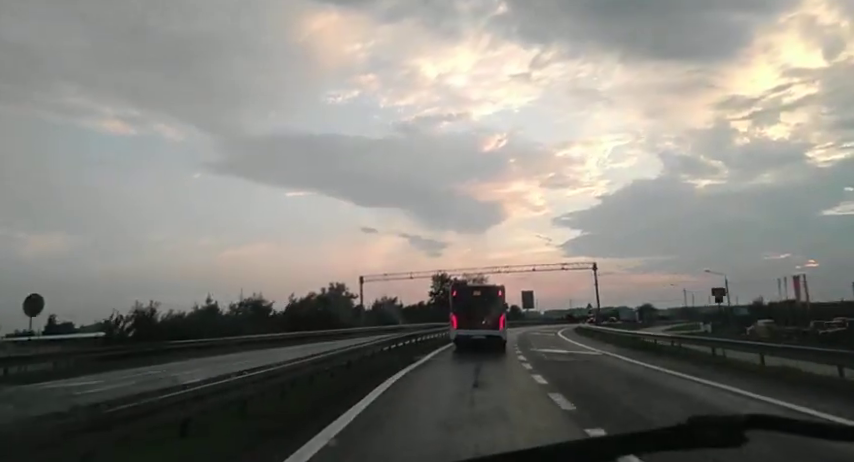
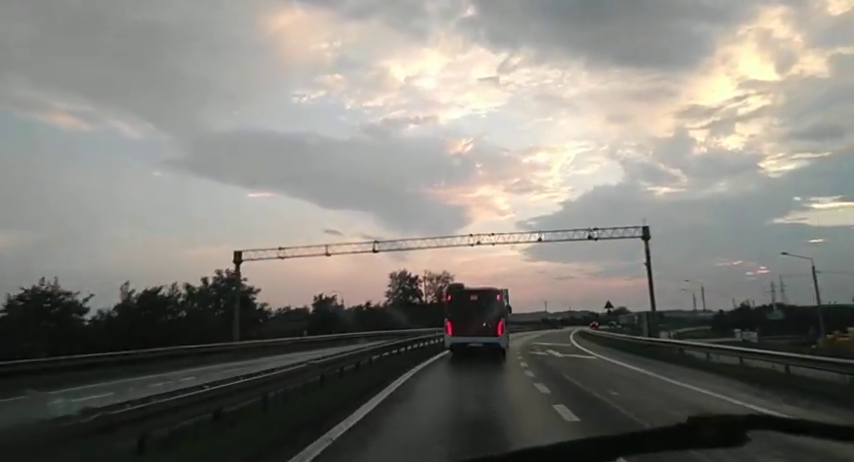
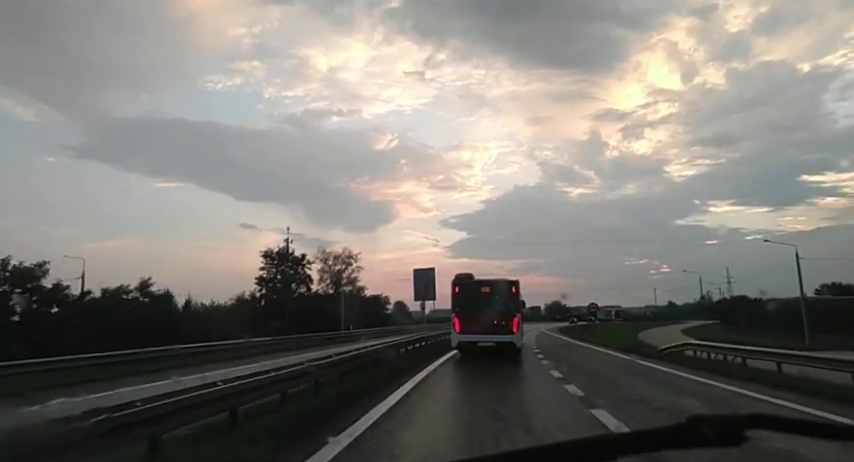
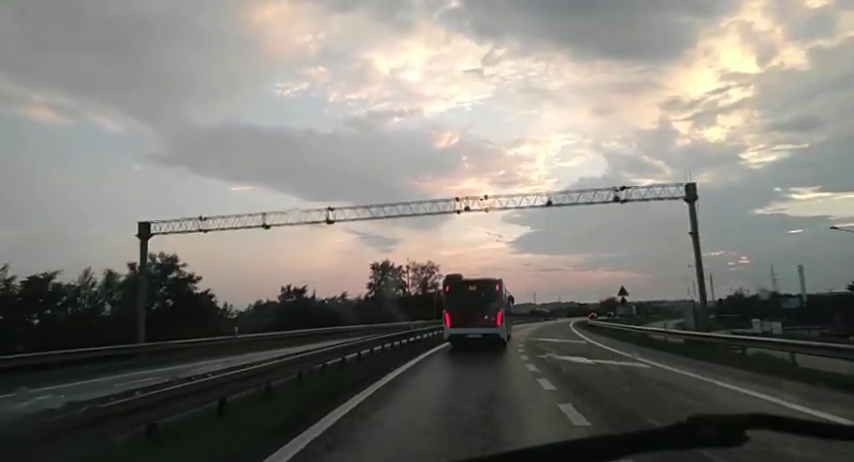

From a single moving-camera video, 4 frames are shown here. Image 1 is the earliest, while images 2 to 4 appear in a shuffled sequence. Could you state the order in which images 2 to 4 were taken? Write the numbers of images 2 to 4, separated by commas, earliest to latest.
2, 4, 3
